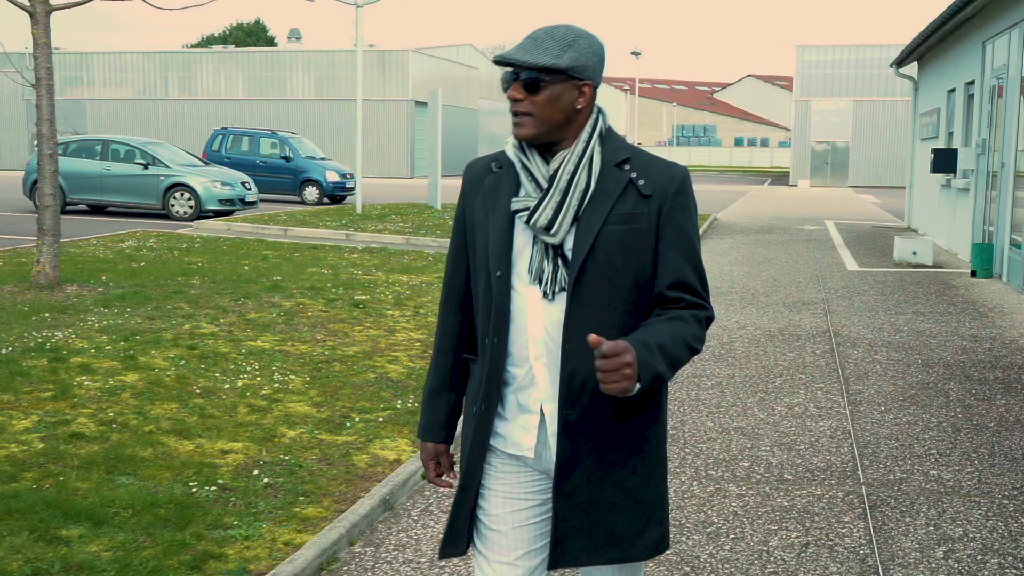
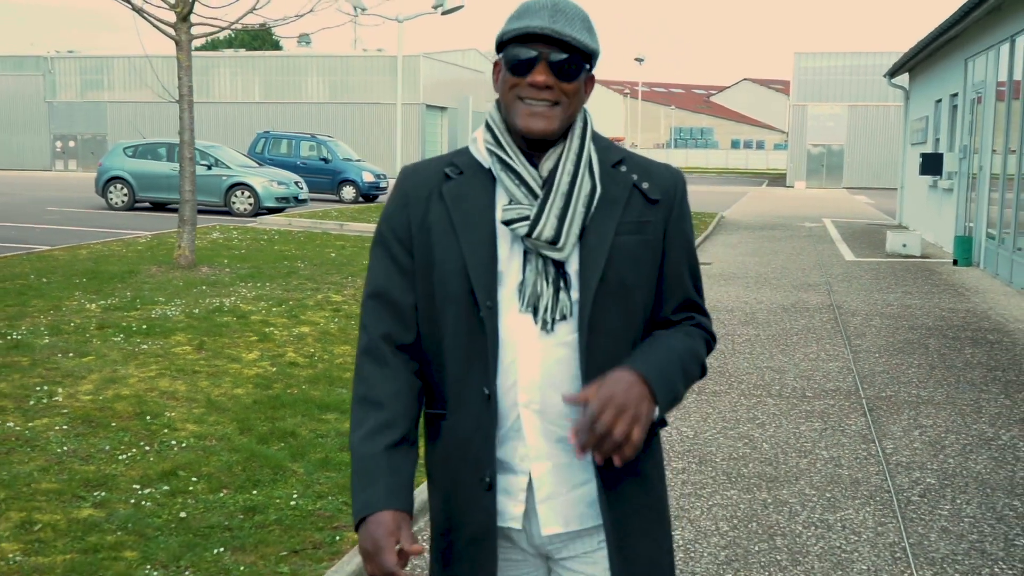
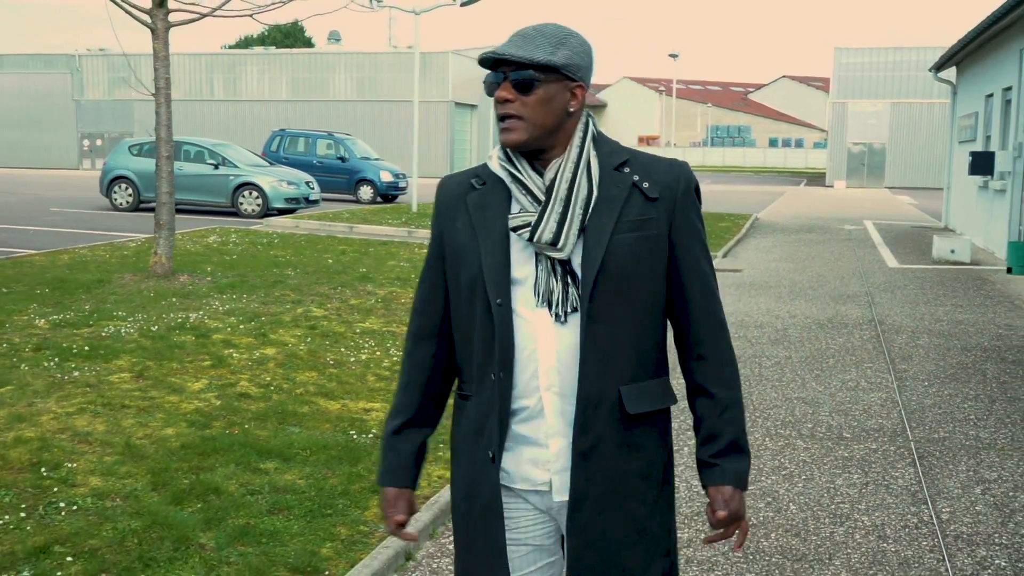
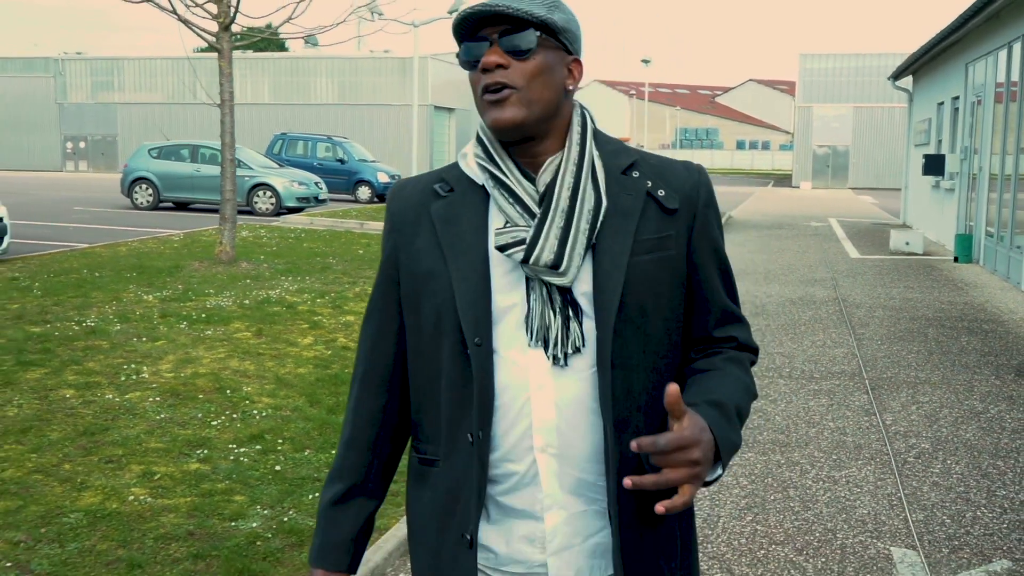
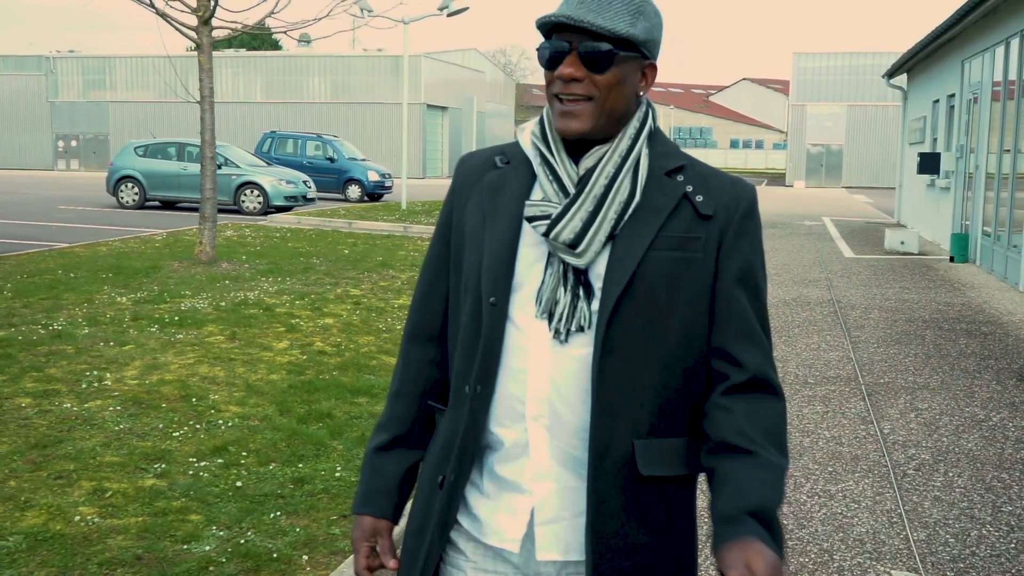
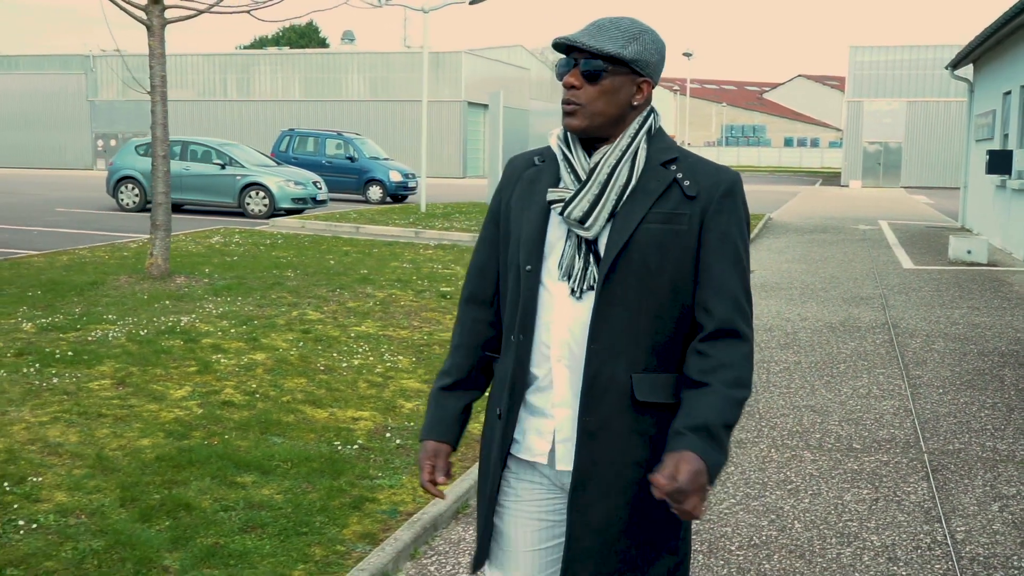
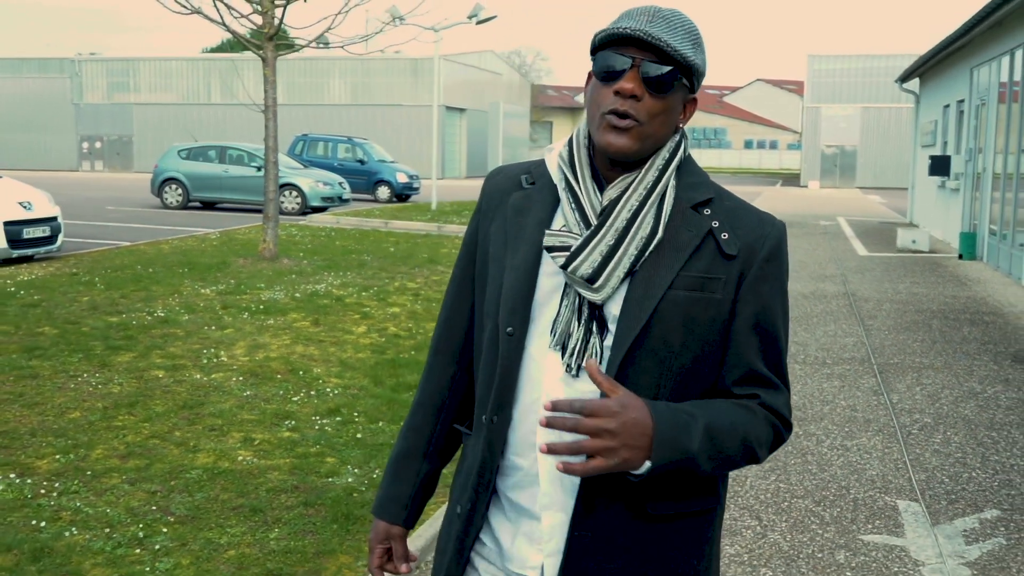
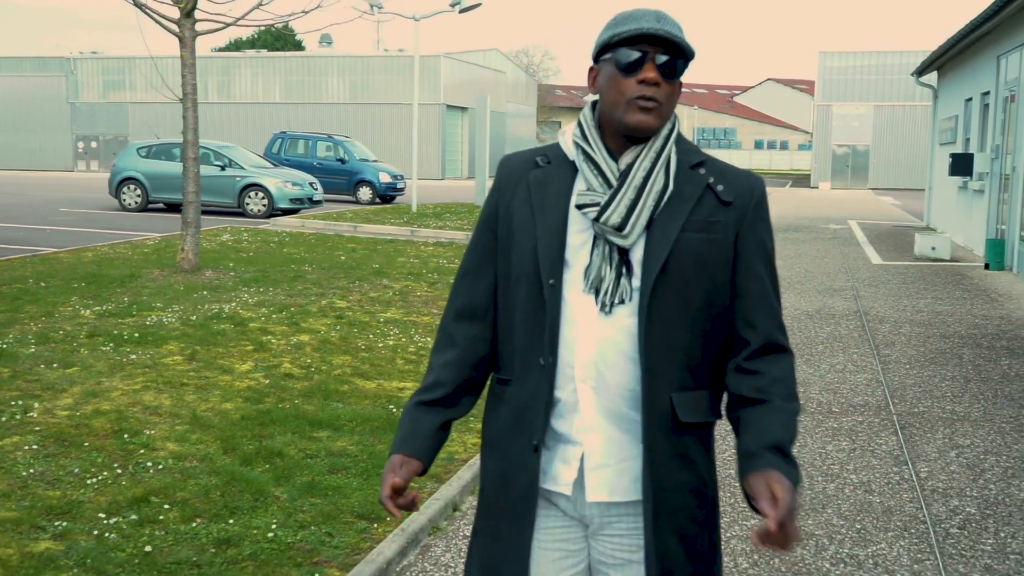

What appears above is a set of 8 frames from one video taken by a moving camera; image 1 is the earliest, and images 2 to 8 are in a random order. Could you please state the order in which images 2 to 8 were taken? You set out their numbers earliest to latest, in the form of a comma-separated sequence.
6, 3, 8, 2, 5, 4, 7
